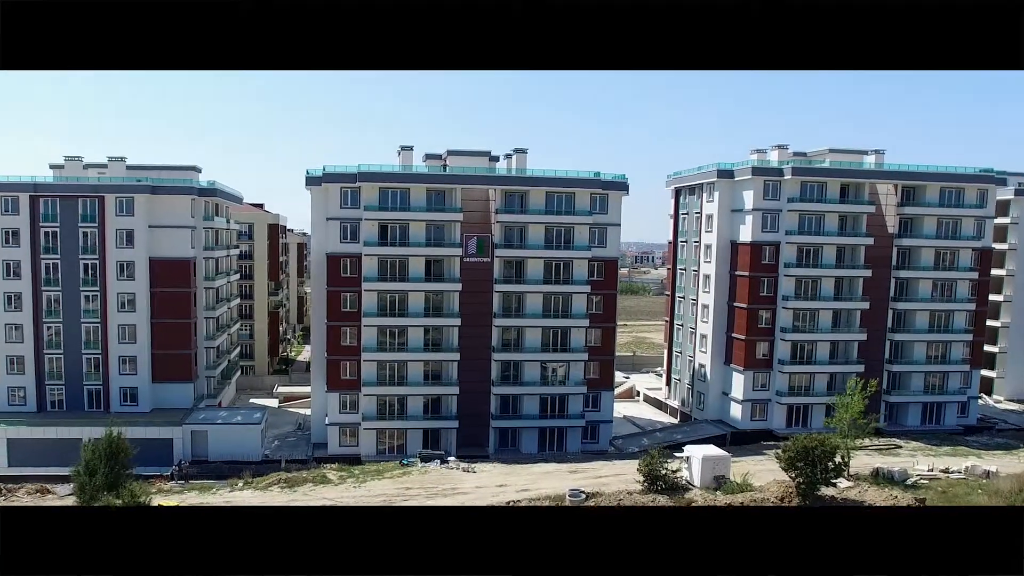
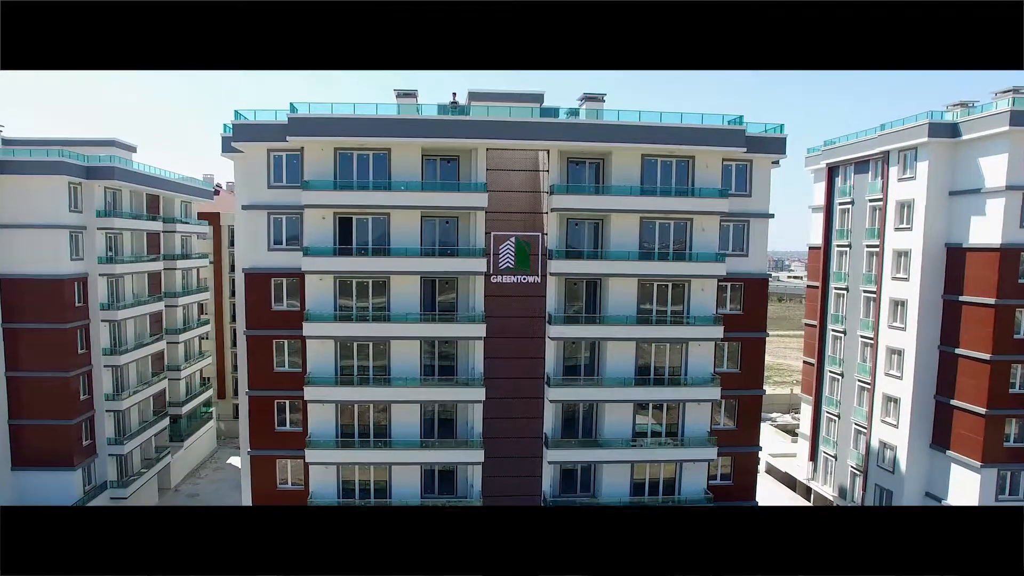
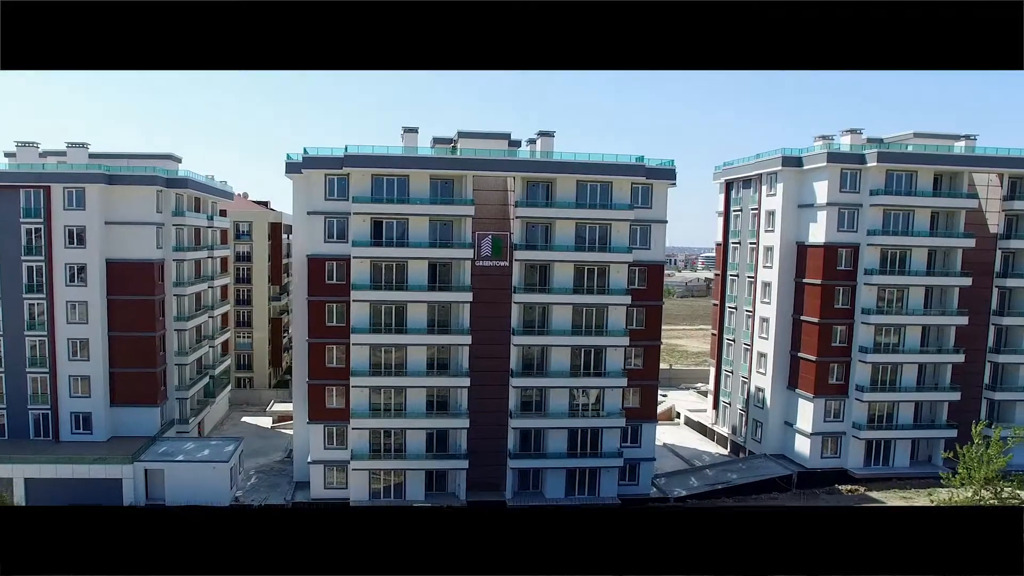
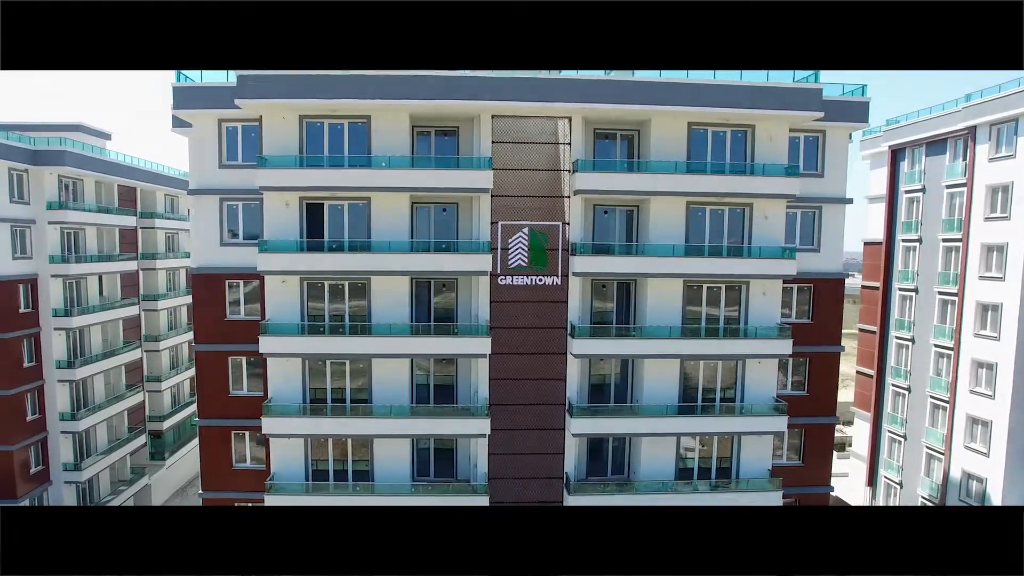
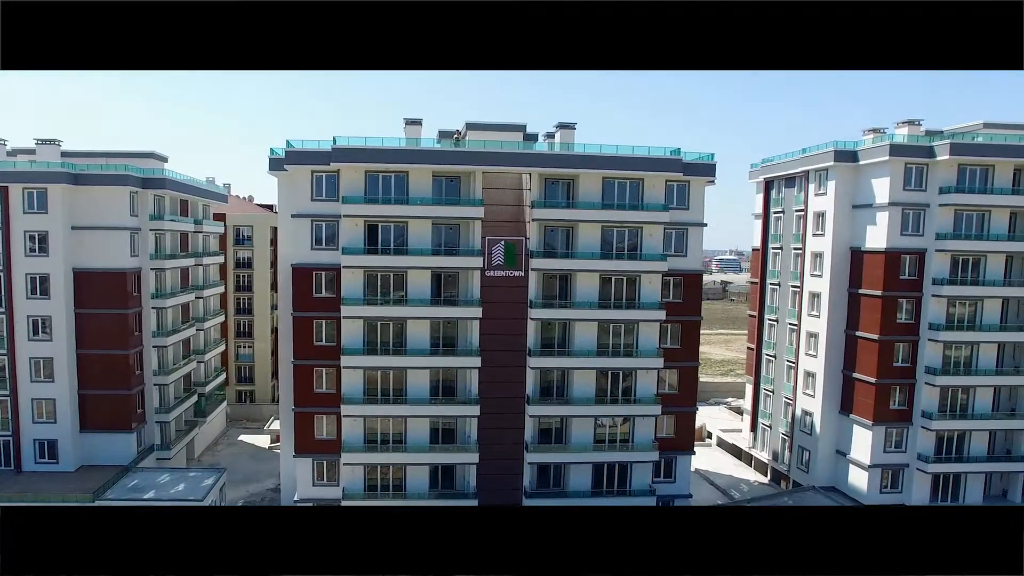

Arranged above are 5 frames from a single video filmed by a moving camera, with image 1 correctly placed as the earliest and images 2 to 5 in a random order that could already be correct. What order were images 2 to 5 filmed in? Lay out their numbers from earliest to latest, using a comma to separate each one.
3, 5, 2, 4
